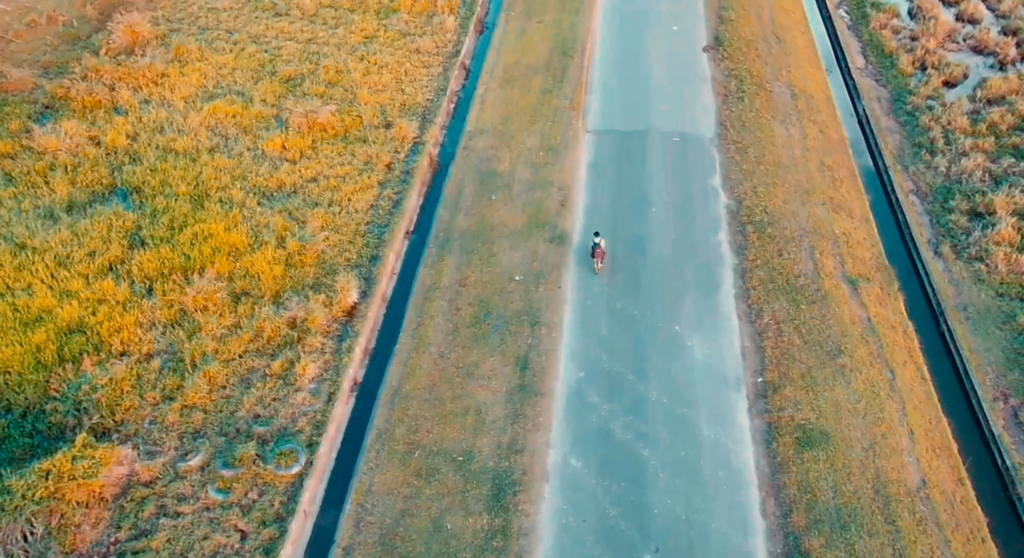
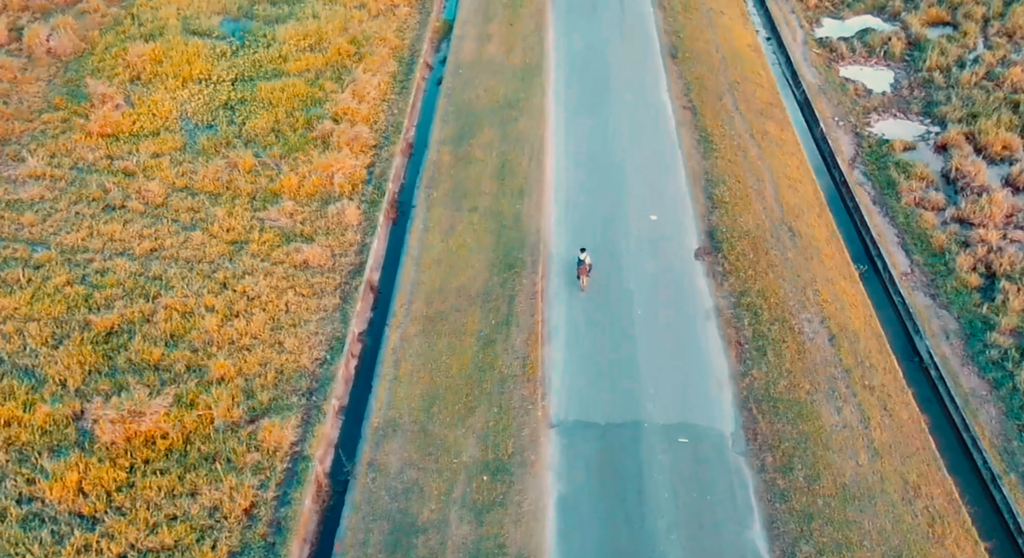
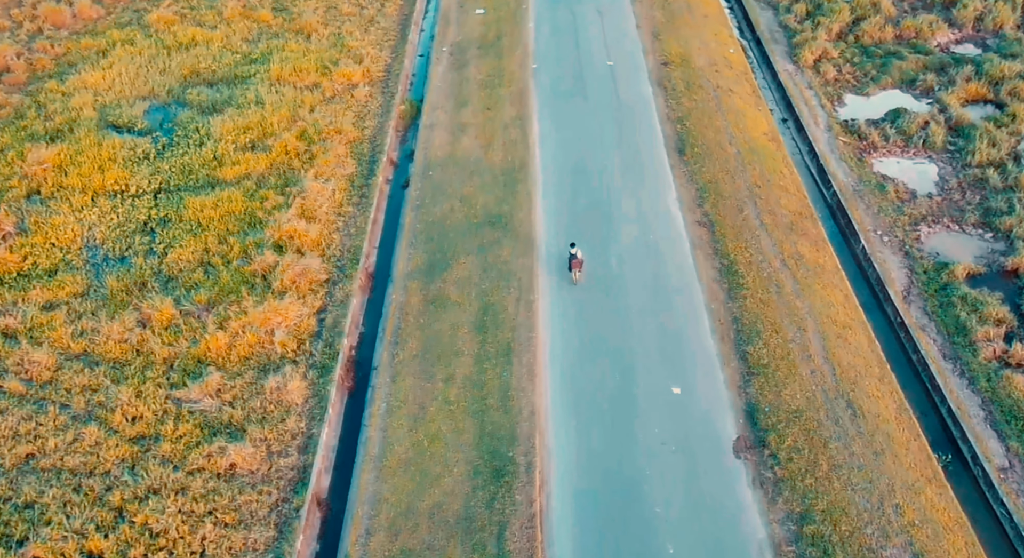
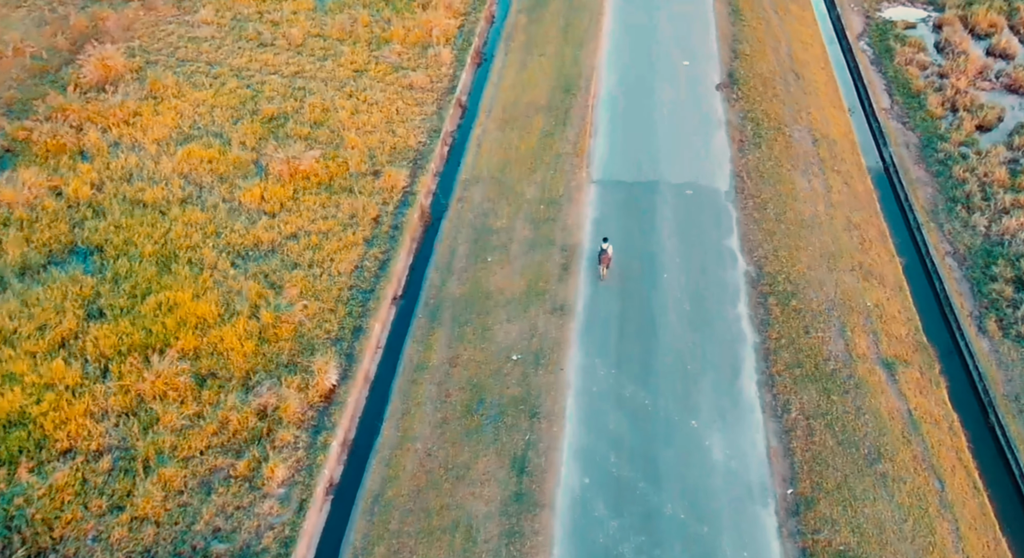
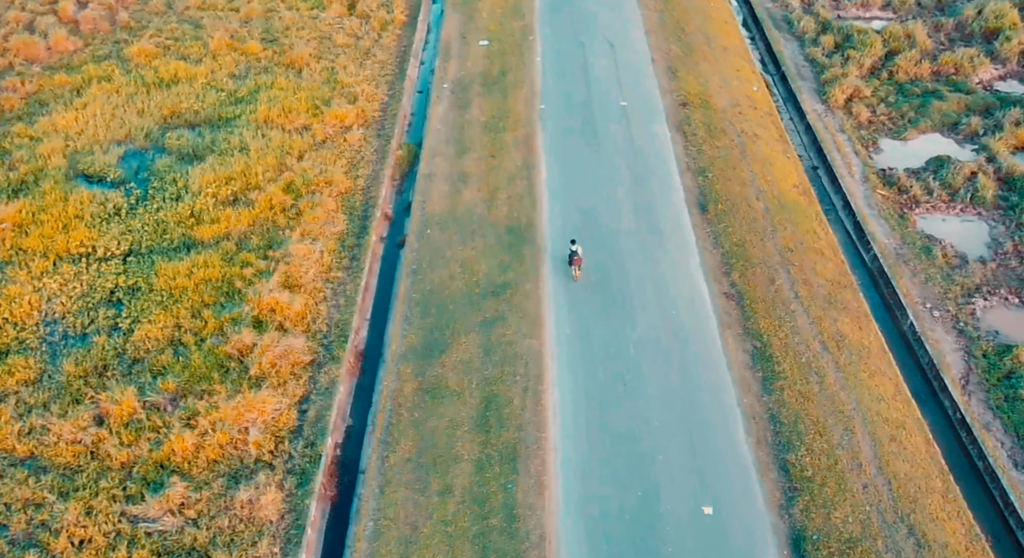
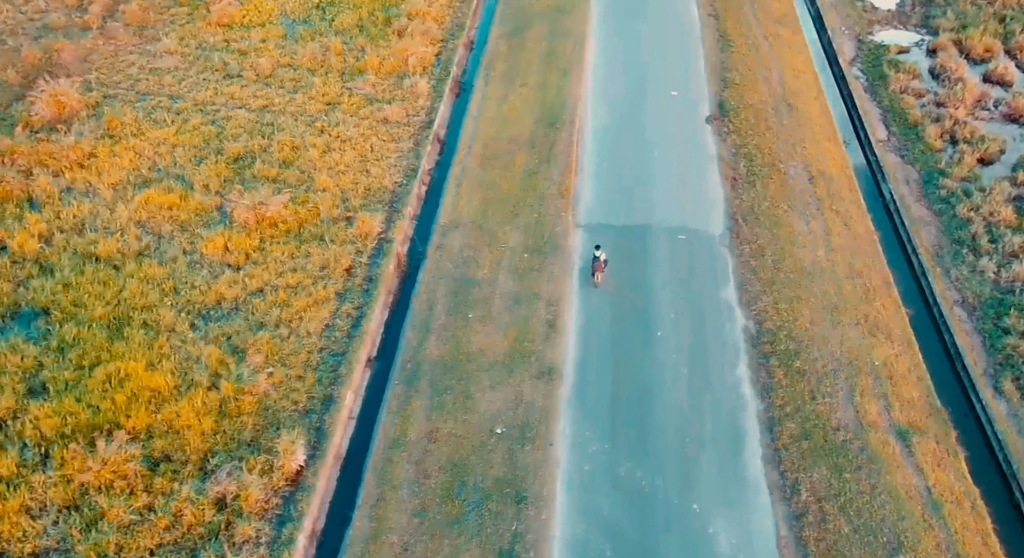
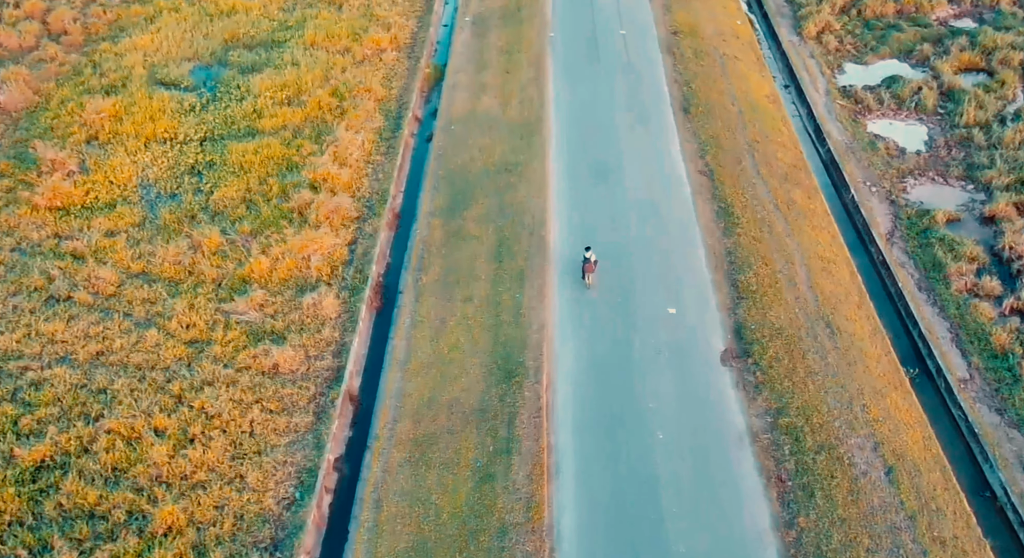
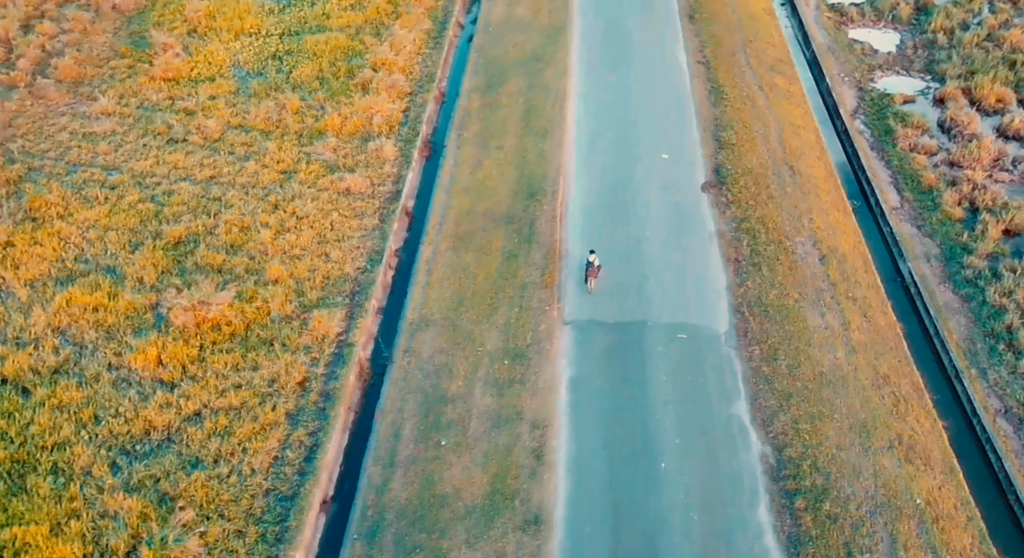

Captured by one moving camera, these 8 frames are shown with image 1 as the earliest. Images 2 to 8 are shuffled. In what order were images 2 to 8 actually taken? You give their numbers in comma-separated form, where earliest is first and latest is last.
4, 6, 8, 2, 7, 3, 5
